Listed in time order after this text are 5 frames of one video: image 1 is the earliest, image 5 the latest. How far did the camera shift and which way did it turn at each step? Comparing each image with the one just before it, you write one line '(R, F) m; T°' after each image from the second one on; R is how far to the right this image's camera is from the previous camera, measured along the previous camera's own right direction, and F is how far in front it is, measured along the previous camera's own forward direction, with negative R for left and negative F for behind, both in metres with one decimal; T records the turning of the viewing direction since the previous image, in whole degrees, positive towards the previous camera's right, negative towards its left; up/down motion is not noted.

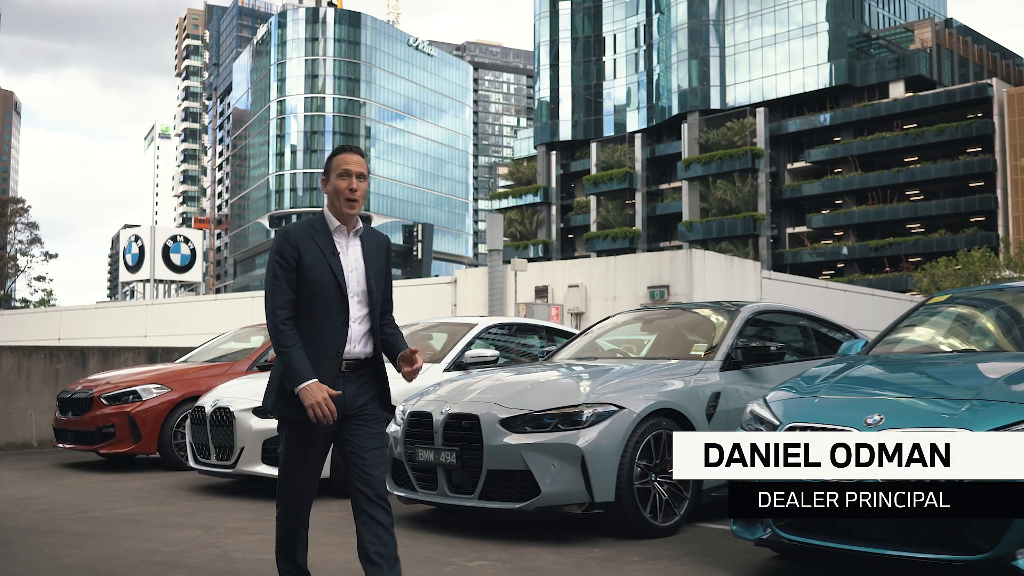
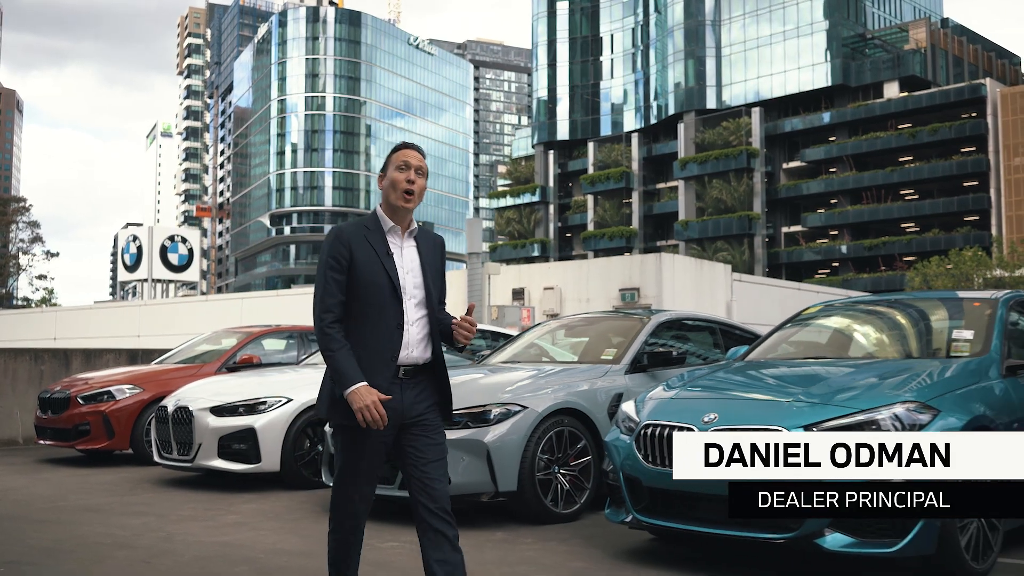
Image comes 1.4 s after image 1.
(+0.6, -0.6) m; 0°
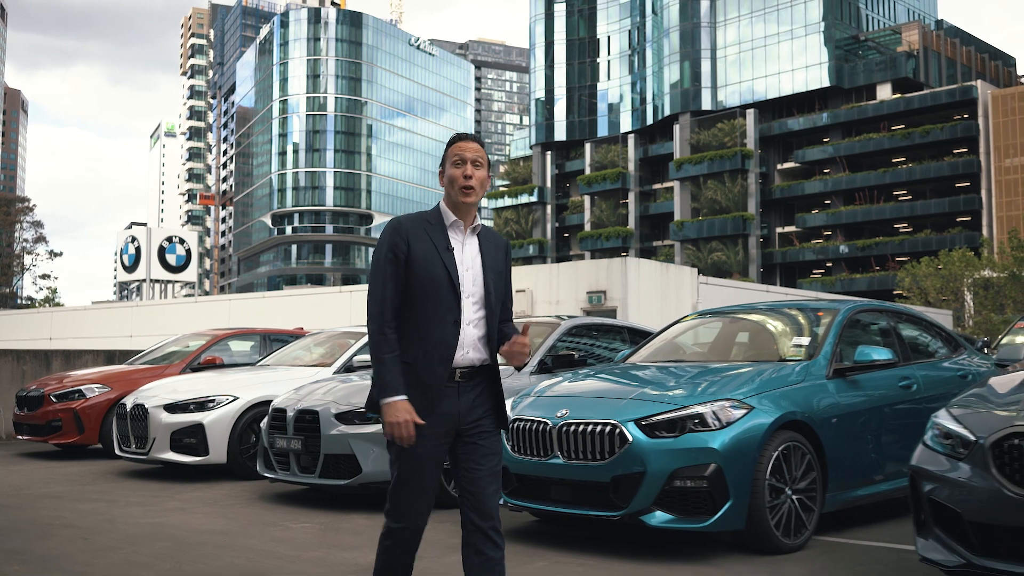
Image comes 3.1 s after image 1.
(+0.7, -0.7) m; 0°
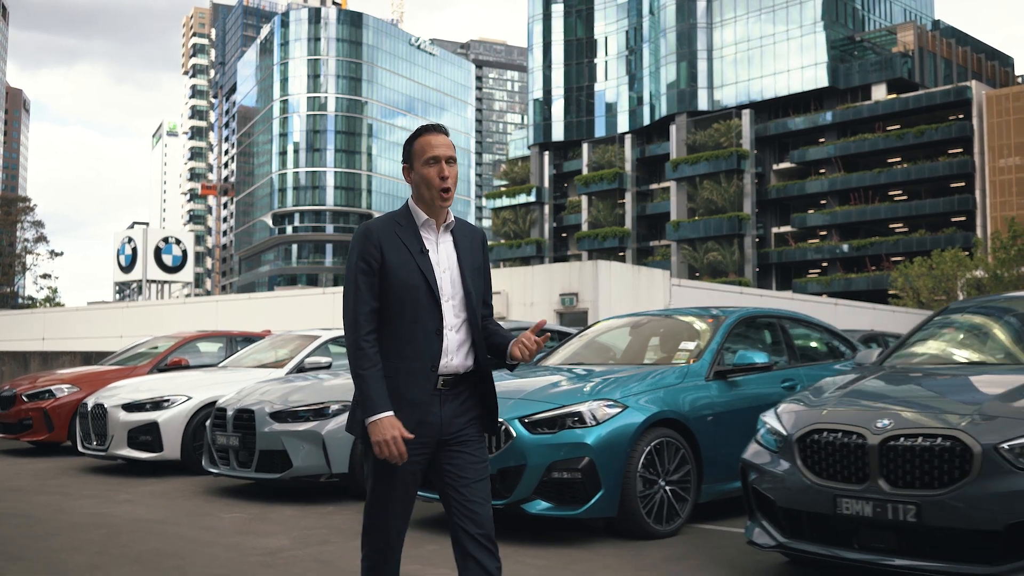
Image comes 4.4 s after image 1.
(+0.6, -0.5) m; 0°
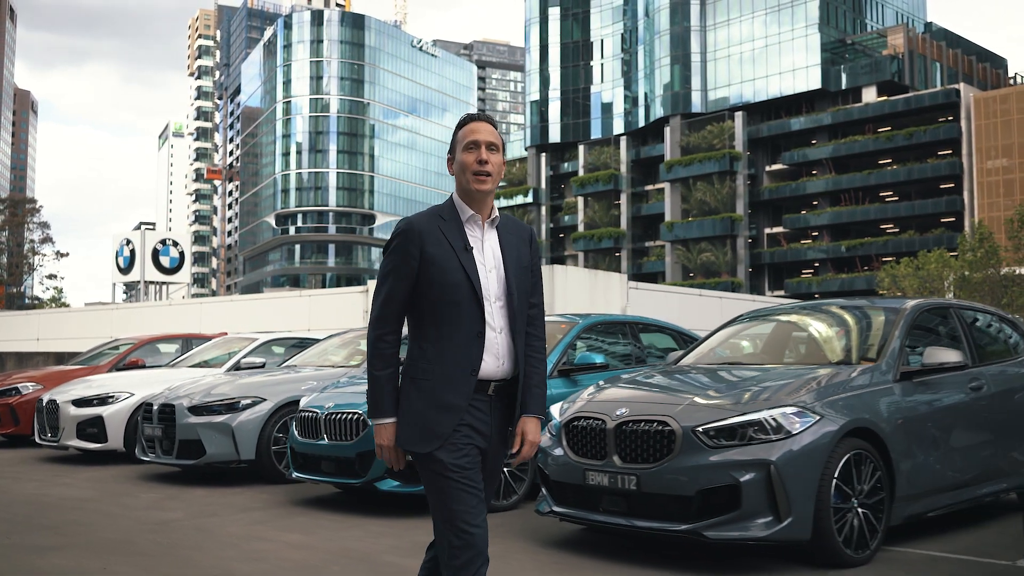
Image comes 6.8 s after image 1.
(+1.1, -1.0) m; 0°
